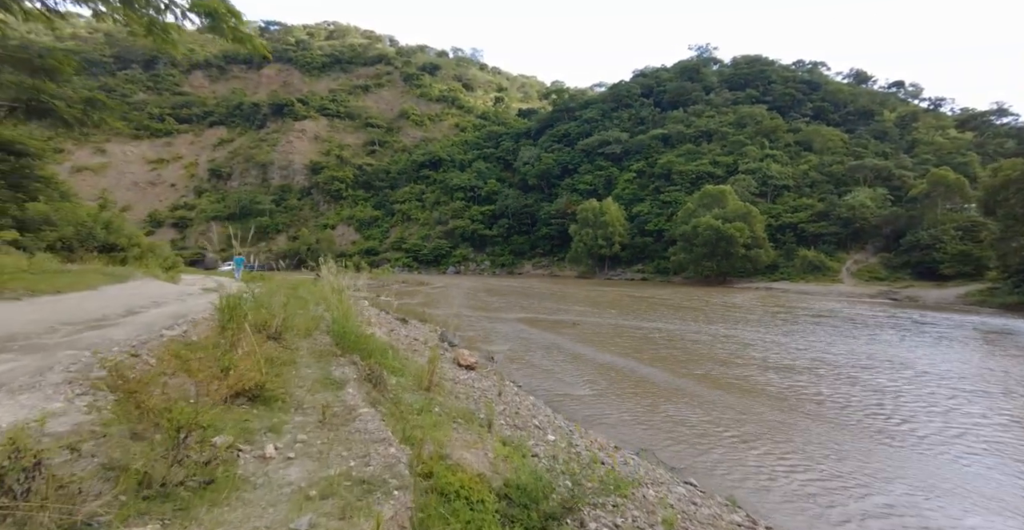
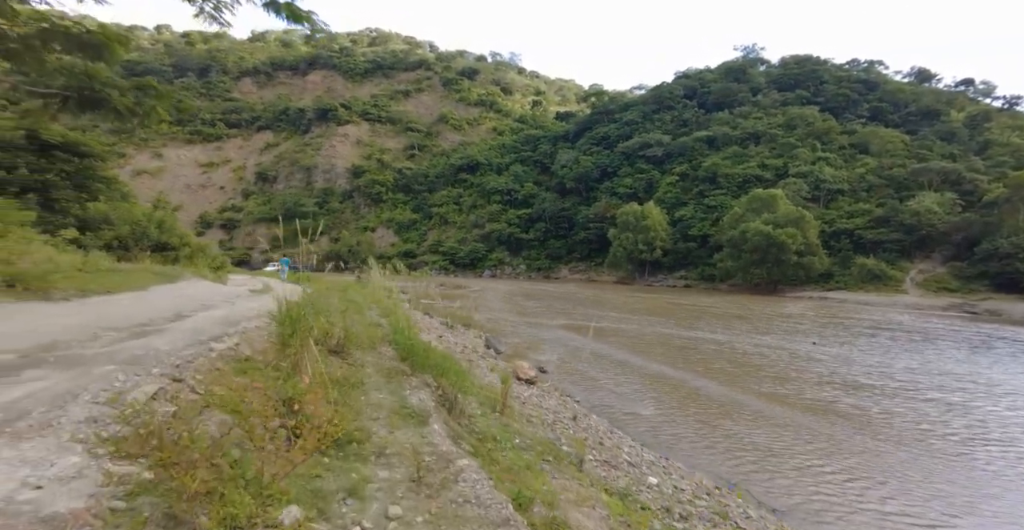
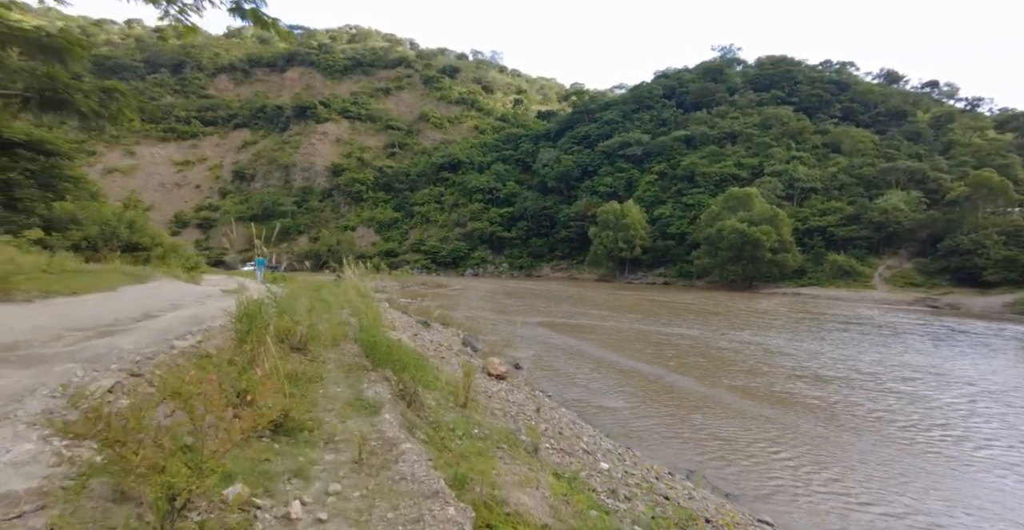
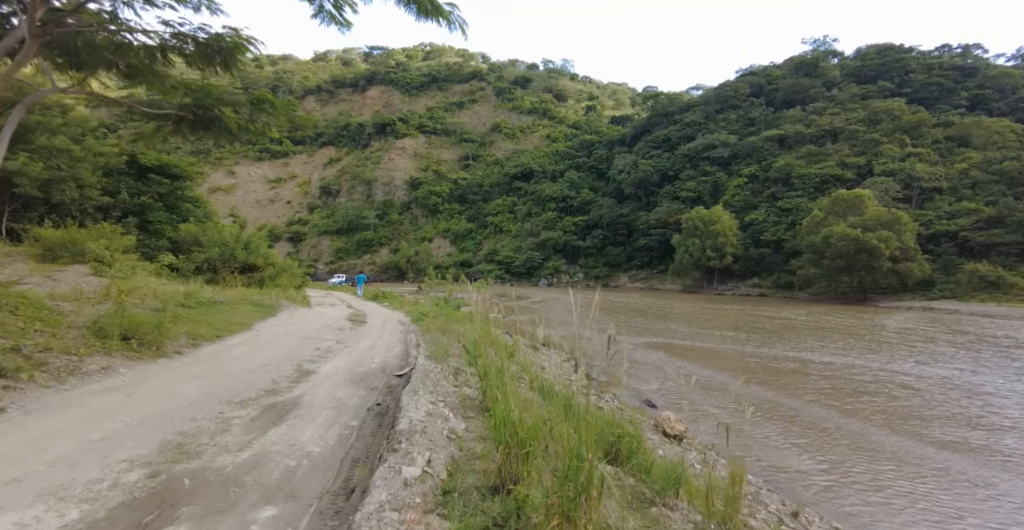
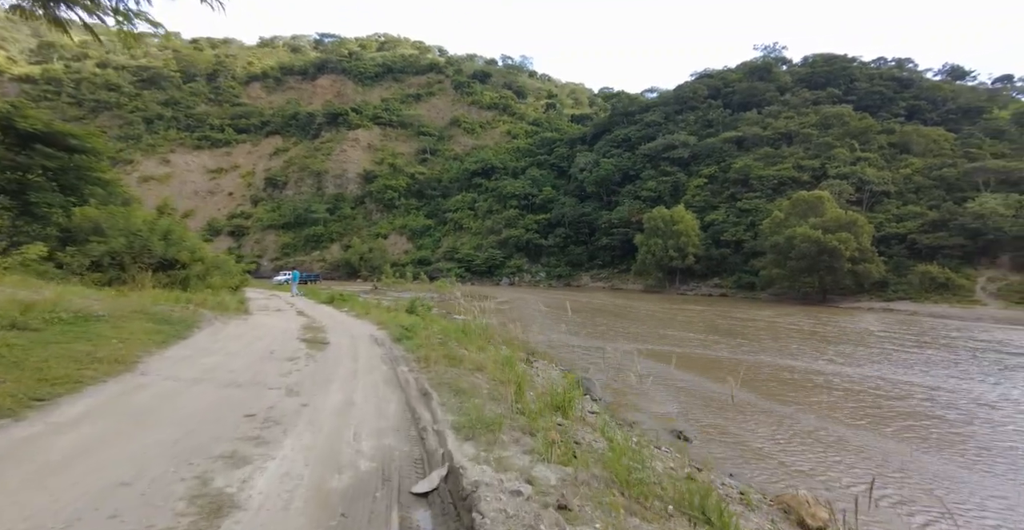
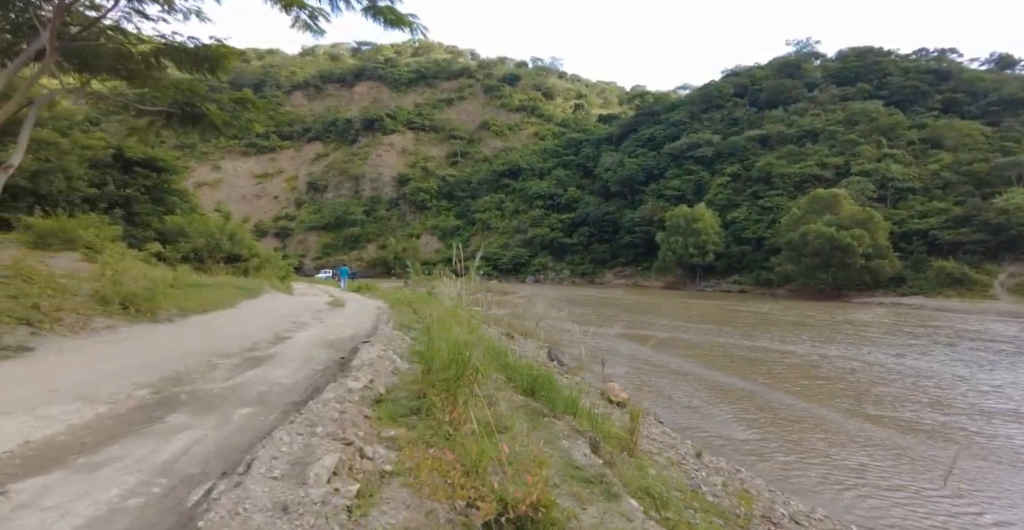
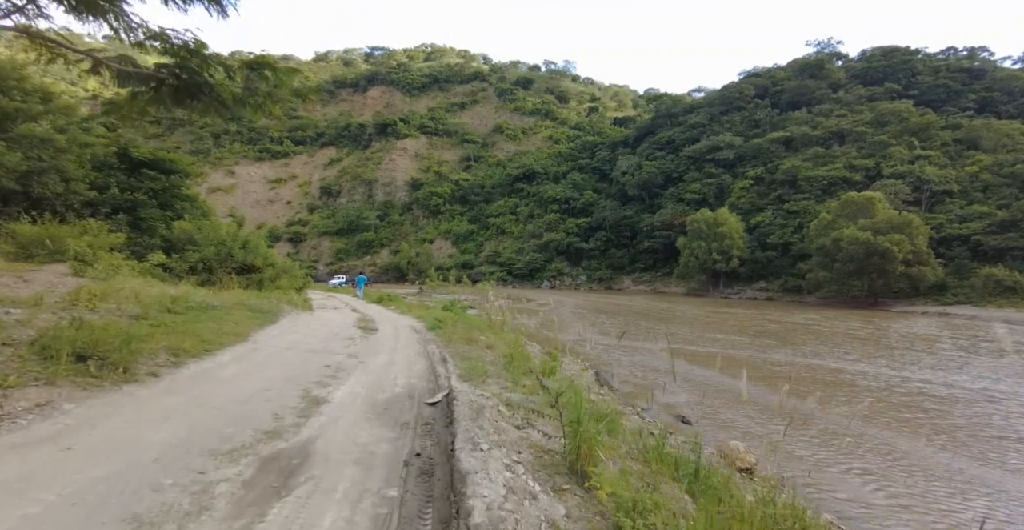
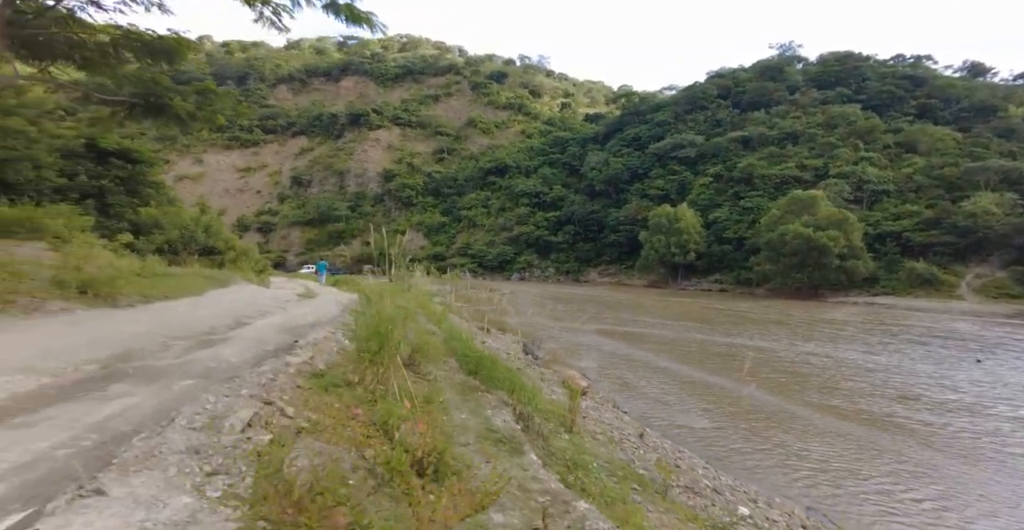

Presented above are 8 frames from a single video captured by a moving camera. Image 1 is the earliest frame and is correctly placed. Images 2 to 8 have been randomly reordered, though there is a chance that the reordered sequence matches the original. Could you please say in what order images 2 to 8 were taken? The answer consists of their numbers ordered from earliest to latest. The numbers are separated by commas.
3, 2, 8, 6, 4, 7, 5
